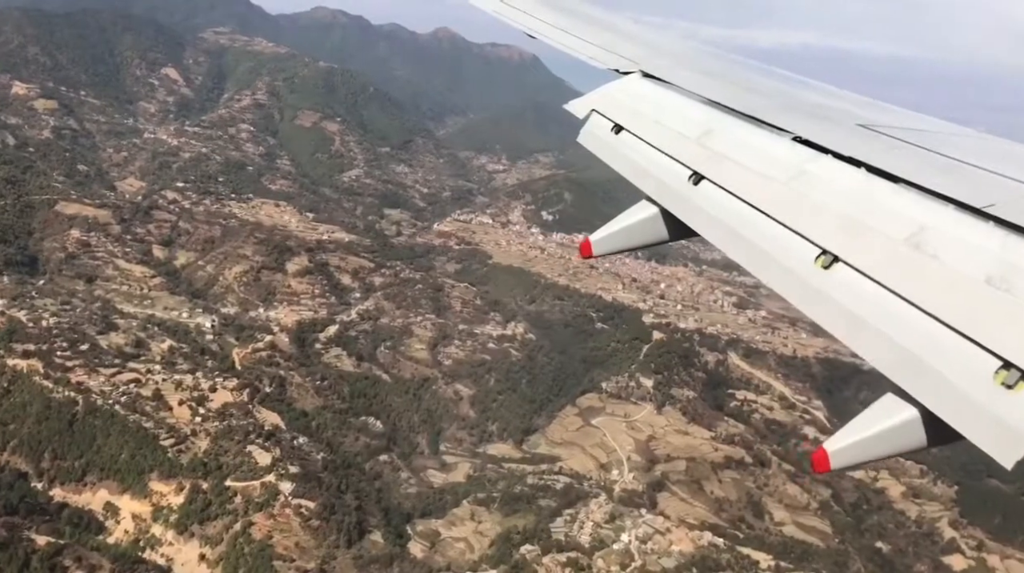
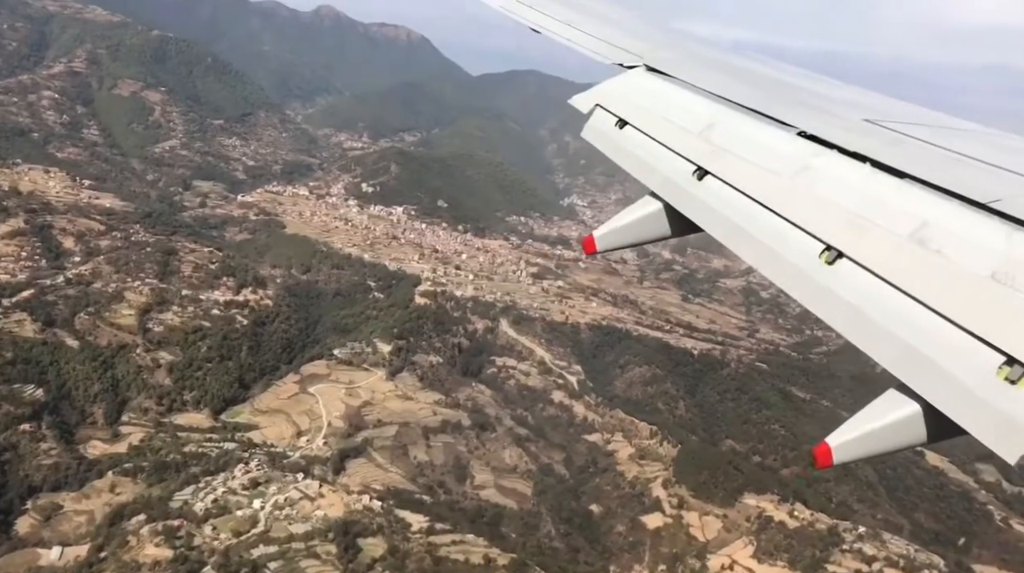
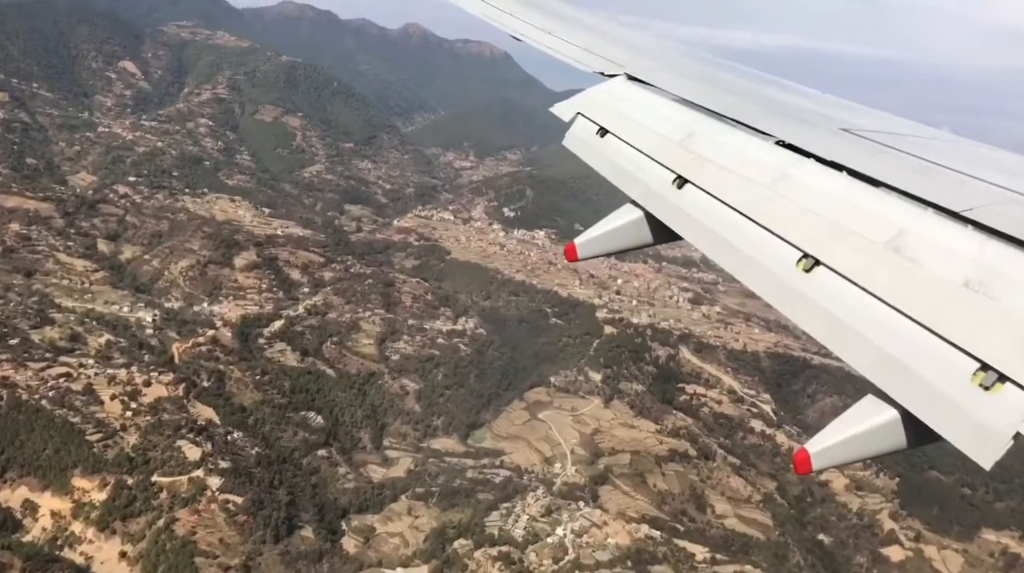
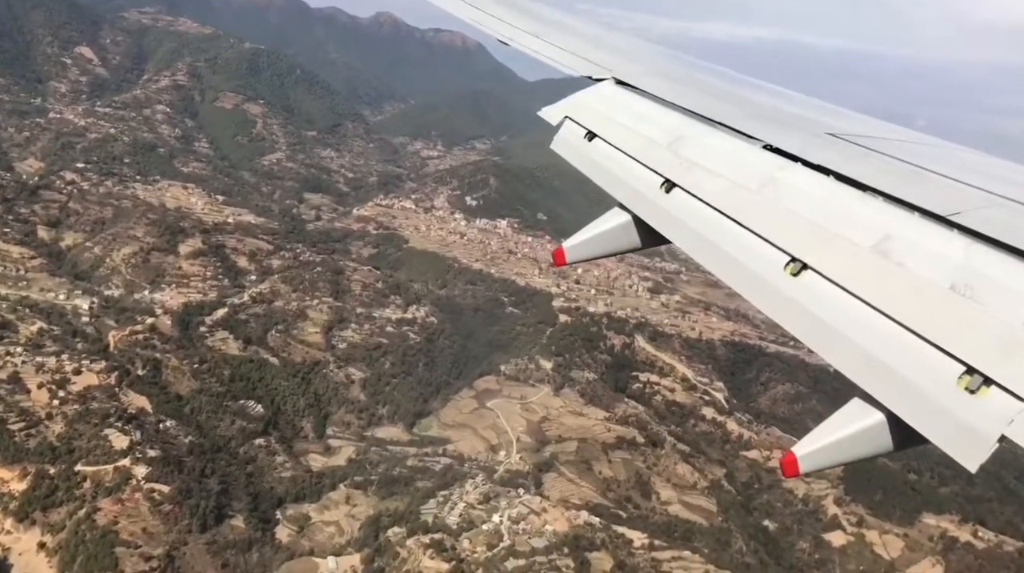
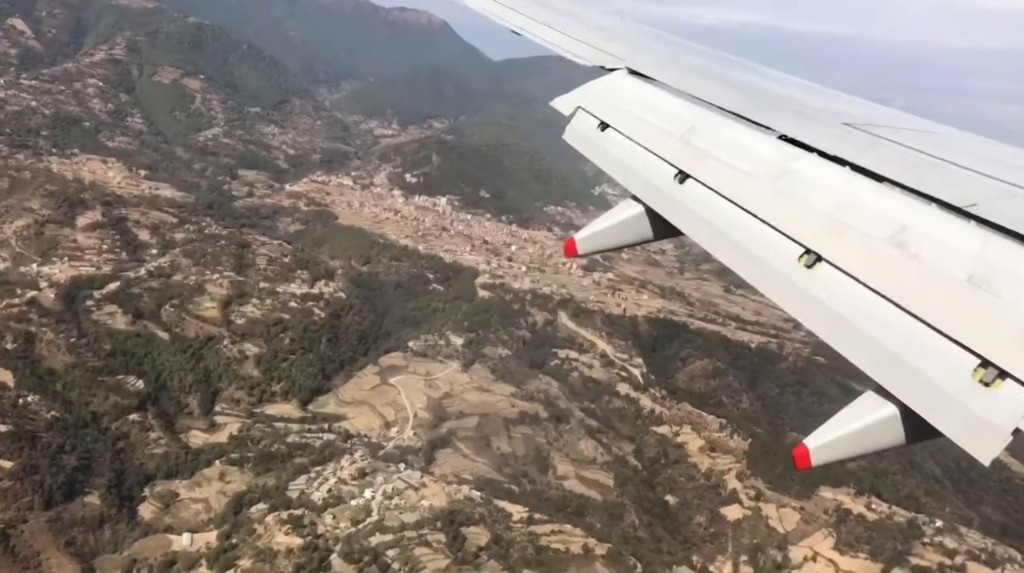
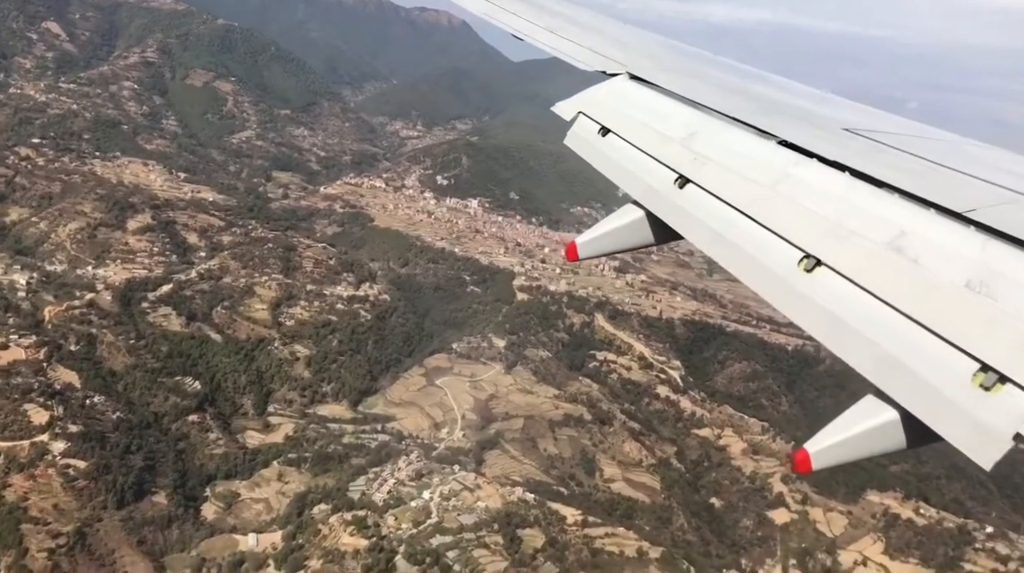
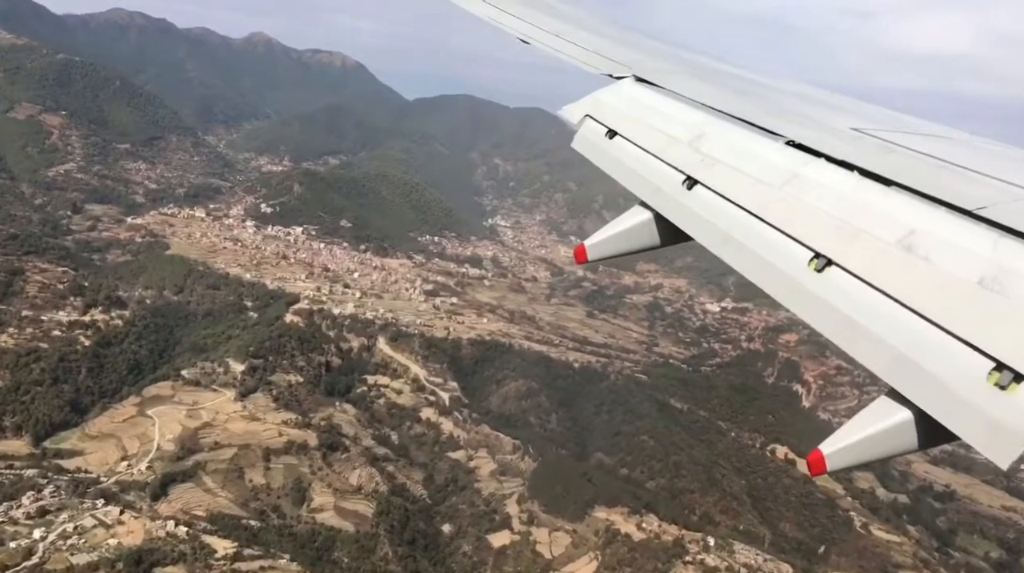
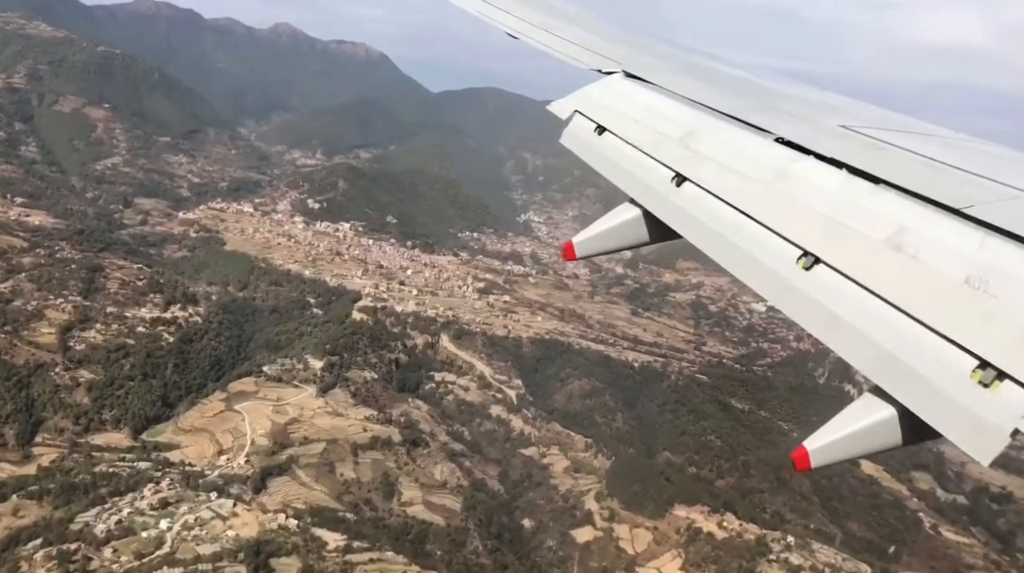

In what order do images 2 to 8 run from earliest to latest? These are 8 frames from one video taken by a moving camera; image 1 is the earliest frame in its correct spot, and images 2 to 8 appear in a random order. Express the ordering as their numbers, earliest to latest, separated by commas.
3, 4, 6, 5, 2, 8, 7
